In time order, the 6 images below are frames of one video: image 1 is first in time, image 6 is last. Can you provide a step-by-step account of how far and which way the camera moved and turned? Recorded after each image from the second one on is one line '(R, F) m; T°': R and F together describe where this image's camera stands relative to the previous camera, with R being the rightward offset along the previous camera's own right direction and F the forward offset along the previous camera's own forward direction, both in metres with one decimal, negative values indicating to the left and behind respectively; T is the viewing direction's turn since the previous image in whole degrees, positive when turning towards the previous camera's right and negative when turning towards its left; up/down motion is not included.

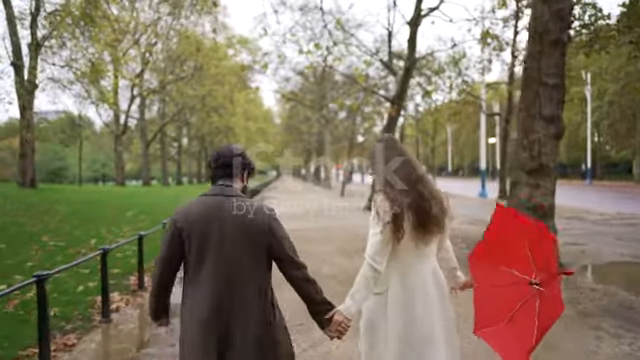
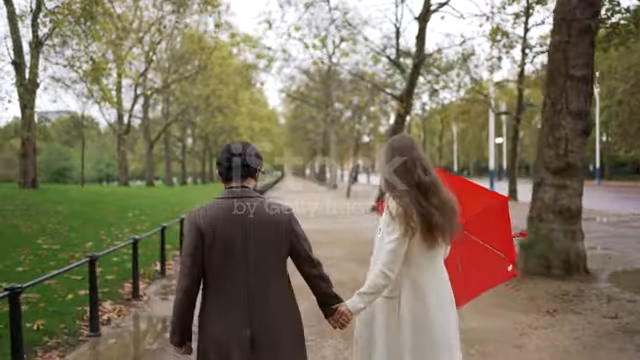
(-0.1, +0.6) m; 0°
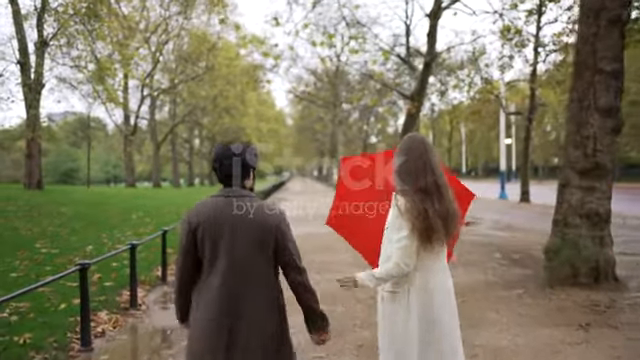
(0.0, +0.5) m; -1°
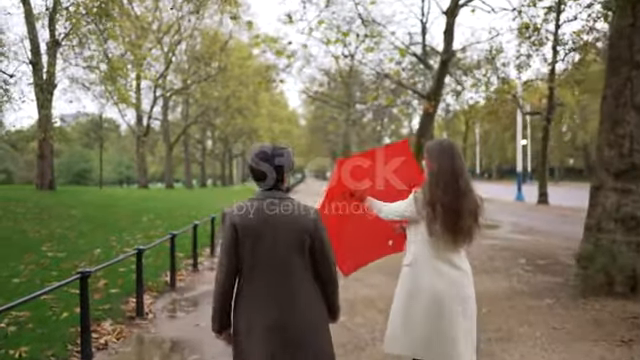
(-0.1, +0.4) m; -1°
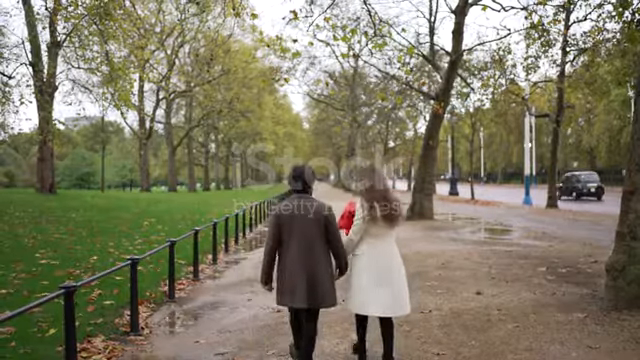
(-0.1, +0.5) m; 0°
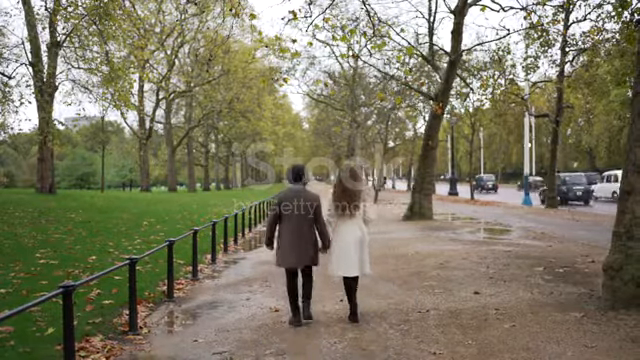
(0.0, 0.0) m; 0°
